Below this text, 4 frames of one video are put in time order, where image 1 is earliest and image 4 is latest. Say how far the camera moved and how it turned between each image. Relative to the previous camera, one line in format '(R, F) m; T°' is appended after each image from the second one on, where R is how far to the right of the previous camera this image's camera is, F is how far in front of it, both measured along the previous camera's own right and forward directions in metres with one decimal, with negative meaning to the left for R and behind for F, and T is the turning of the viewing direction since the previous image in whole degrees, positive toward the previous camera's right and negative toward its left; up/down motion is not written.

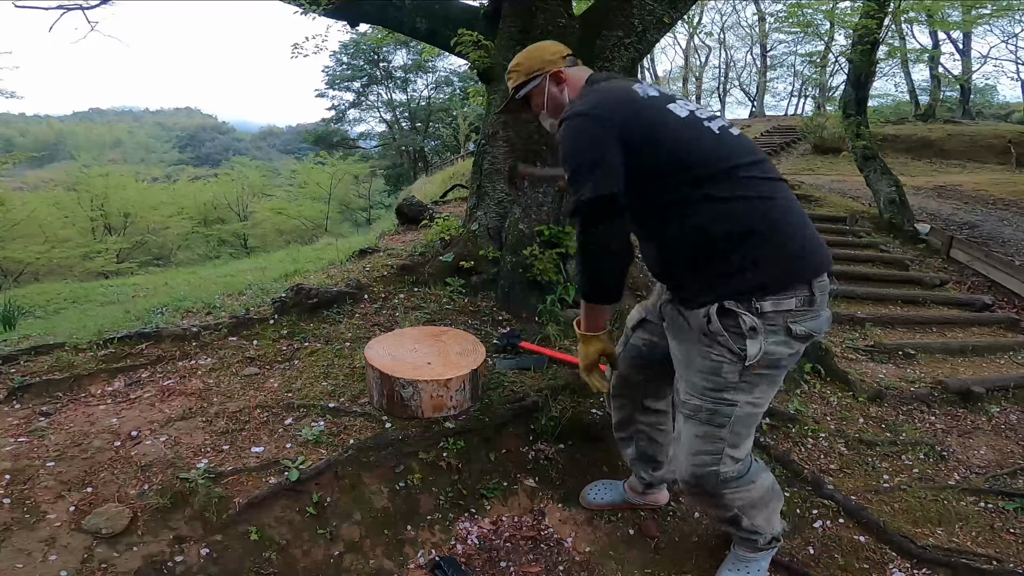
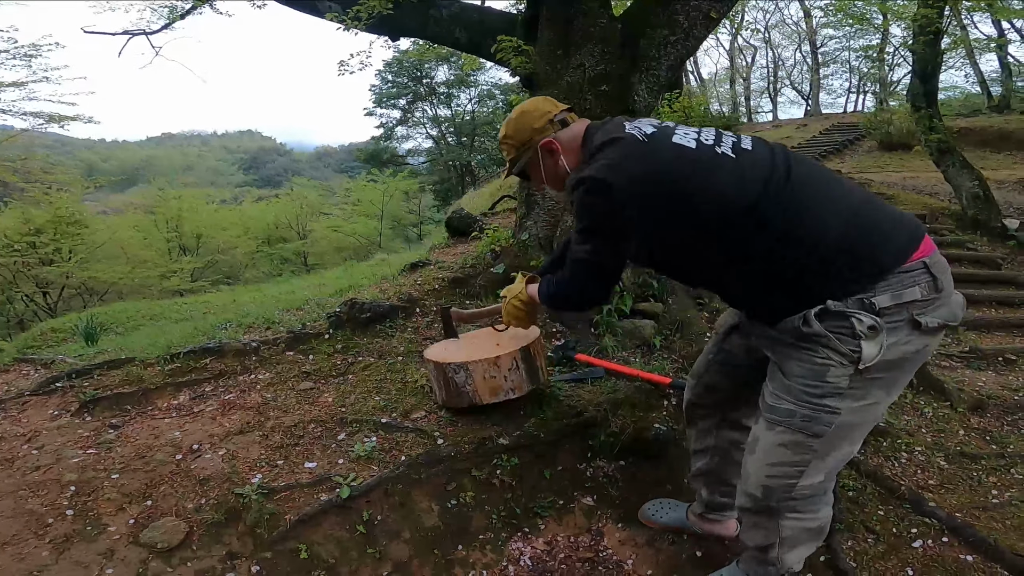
(0.0, +0.1) m; -5°
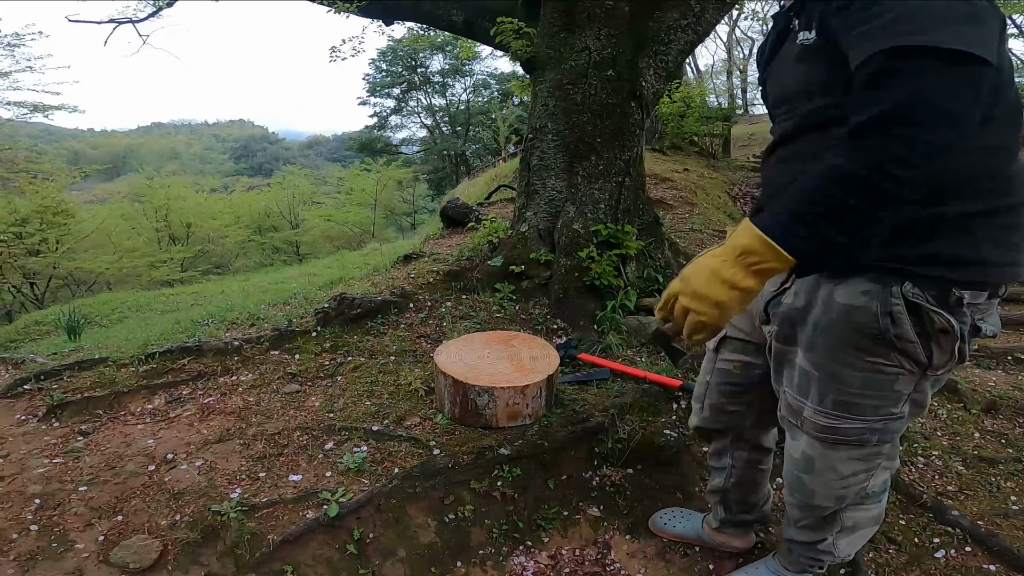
(0.0, +0.2) m; +1°
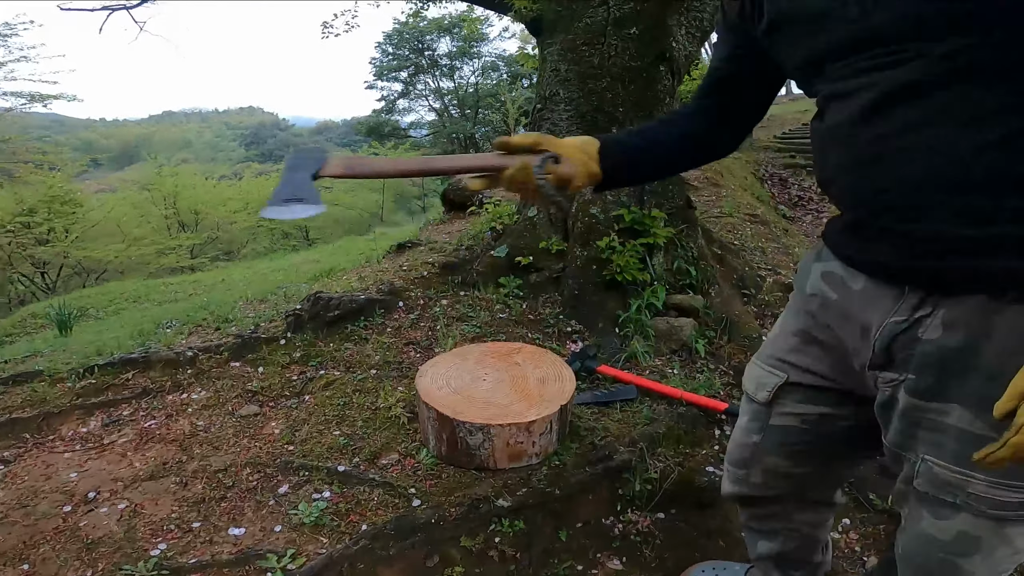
(0.0, +0.6) m; -1°
